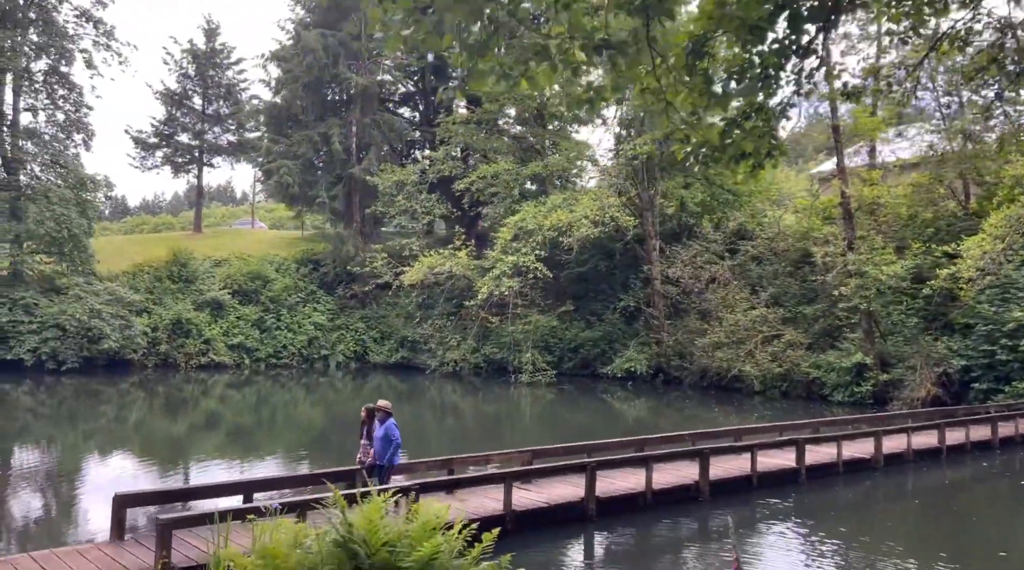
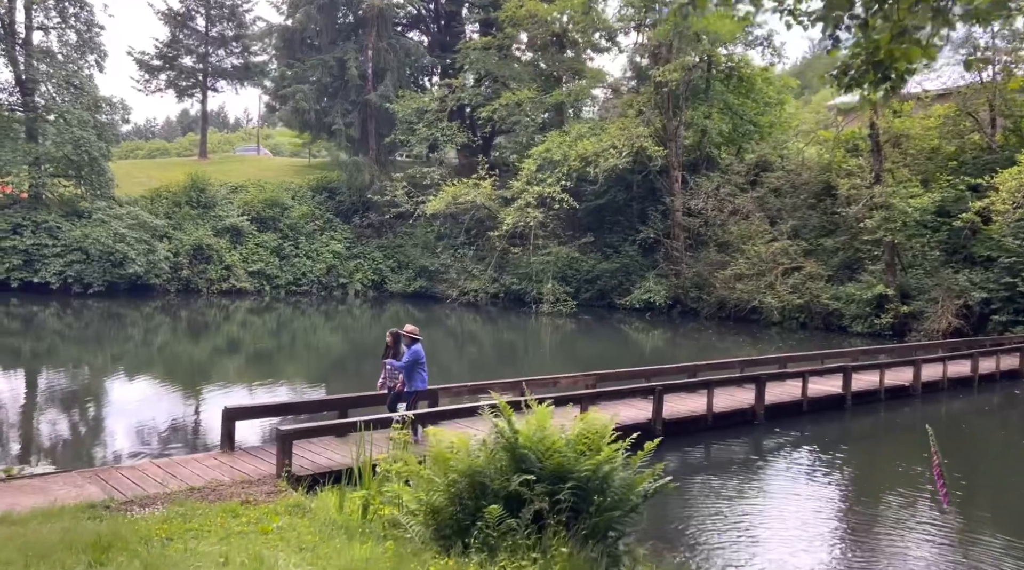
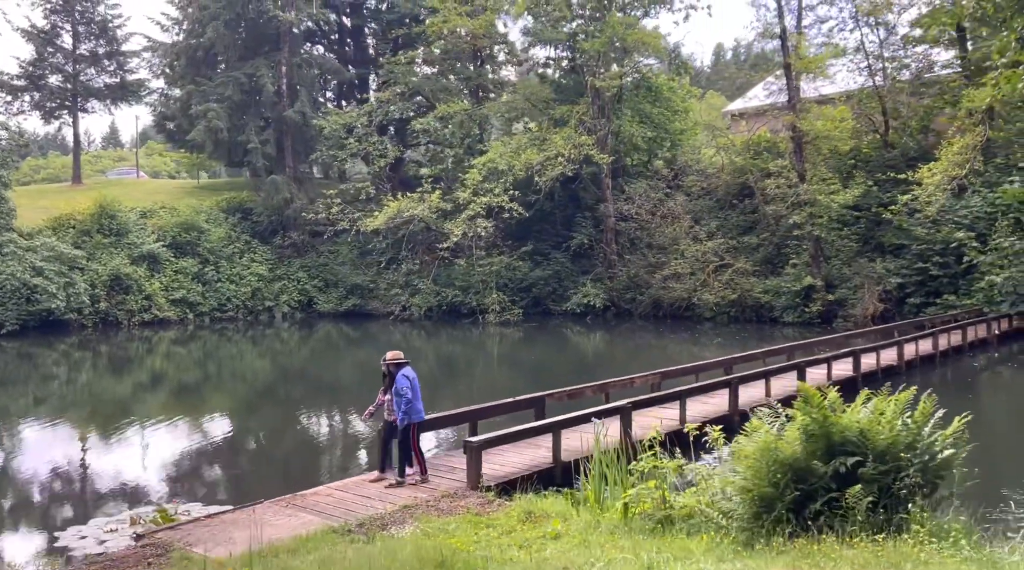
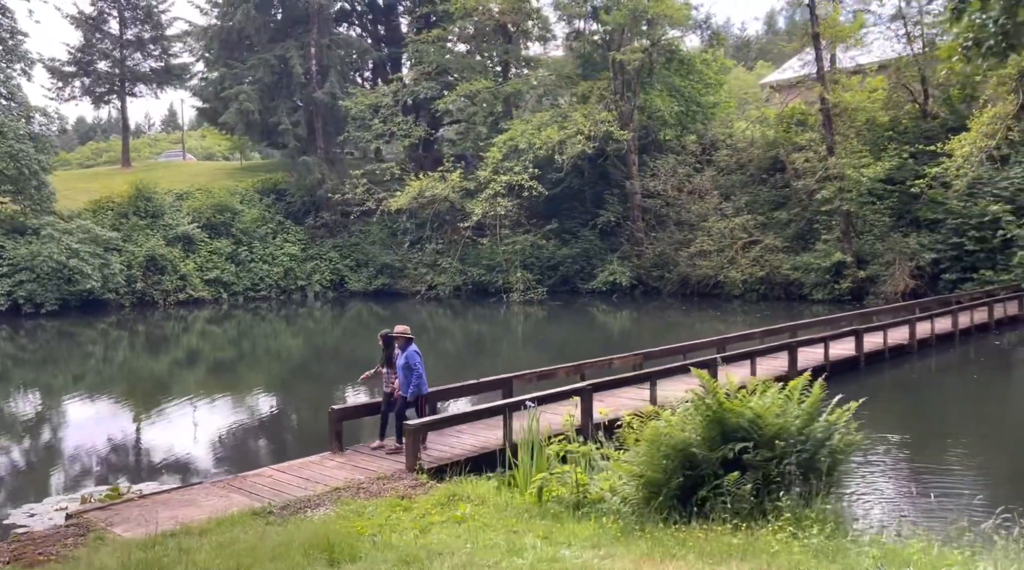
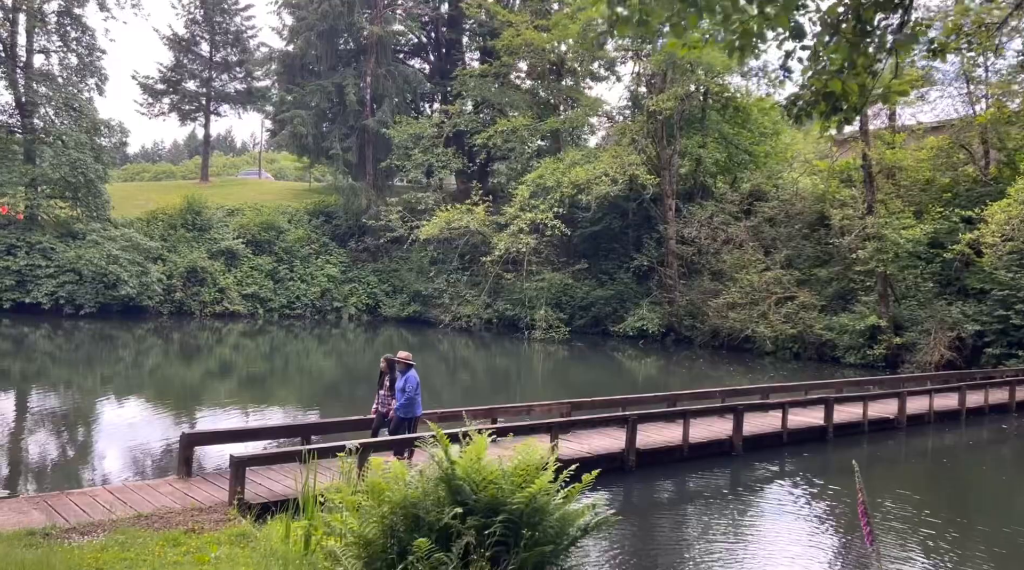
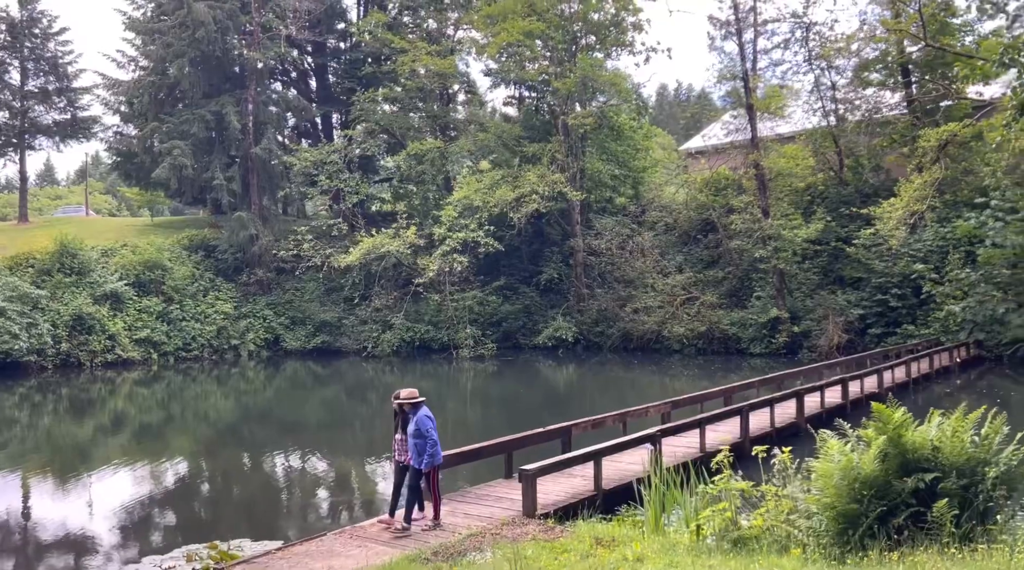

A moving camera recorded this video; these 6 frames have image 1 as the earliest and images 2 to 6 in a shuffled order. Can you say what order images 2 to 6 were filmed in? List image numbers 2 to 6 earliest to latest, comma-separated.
5, 2, 4, 3, 6
